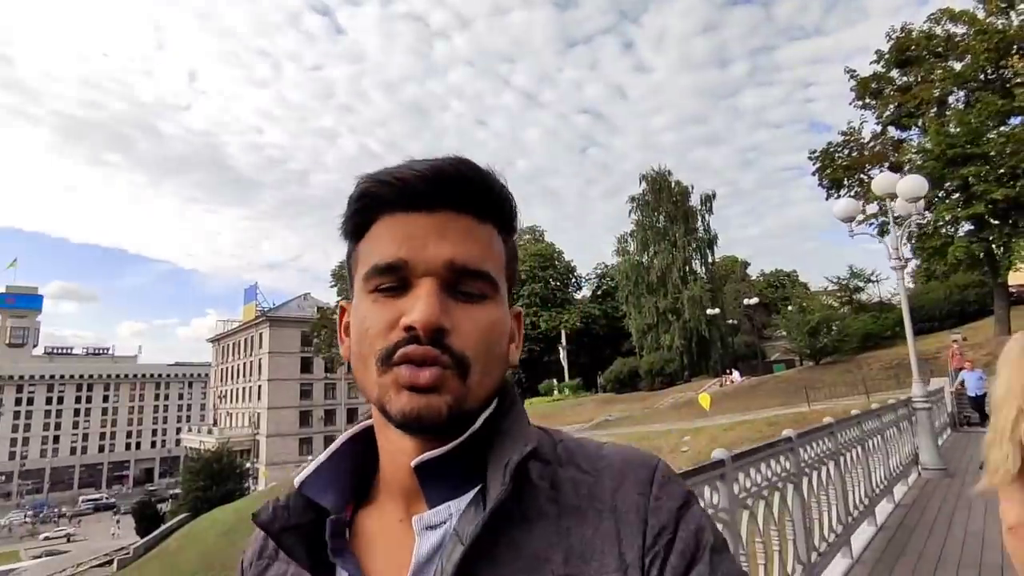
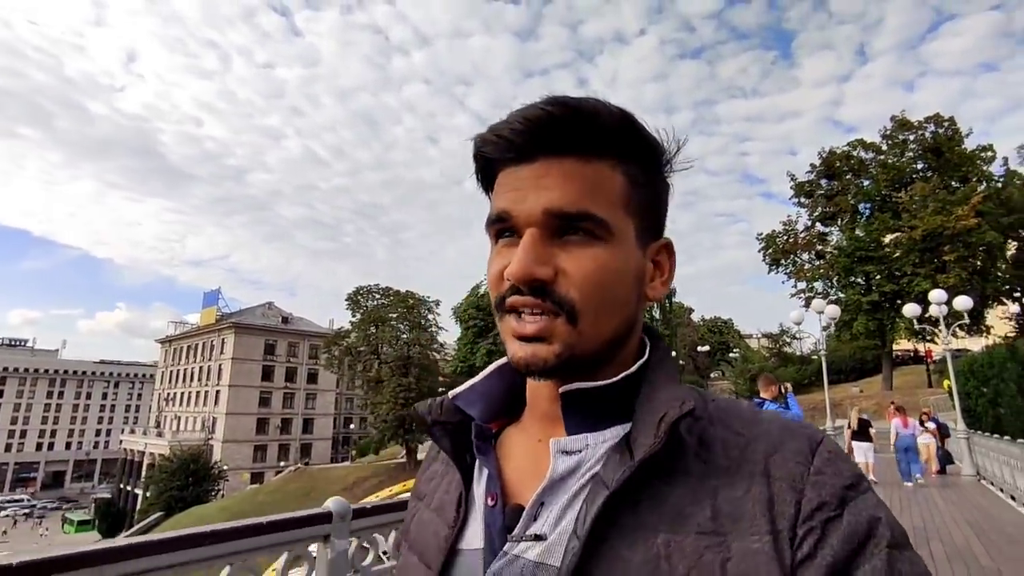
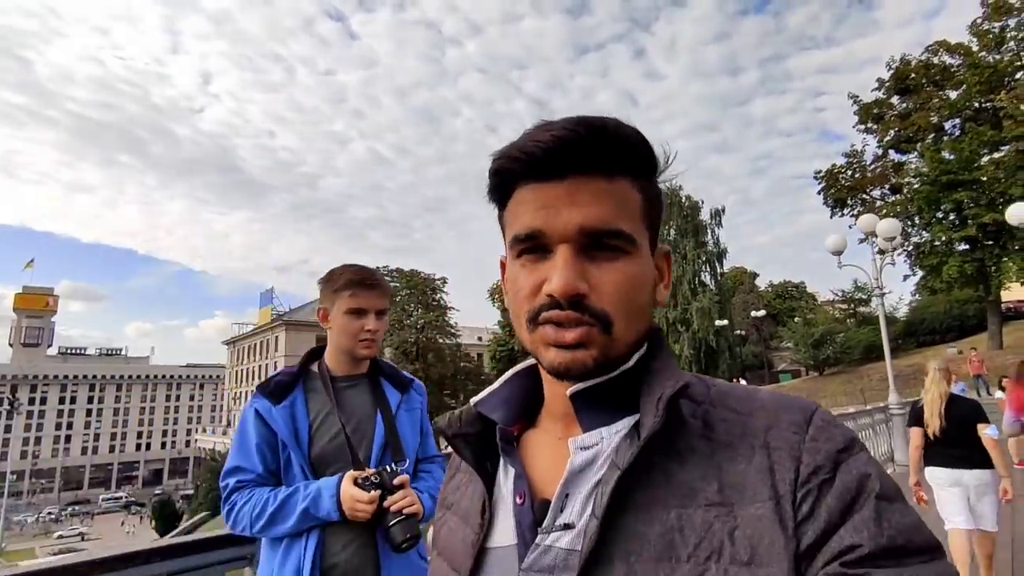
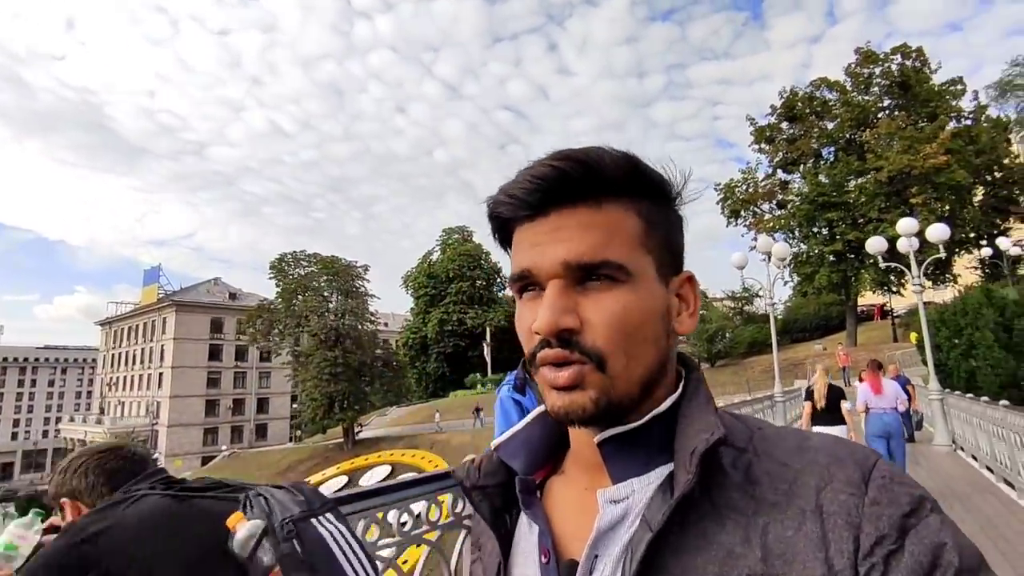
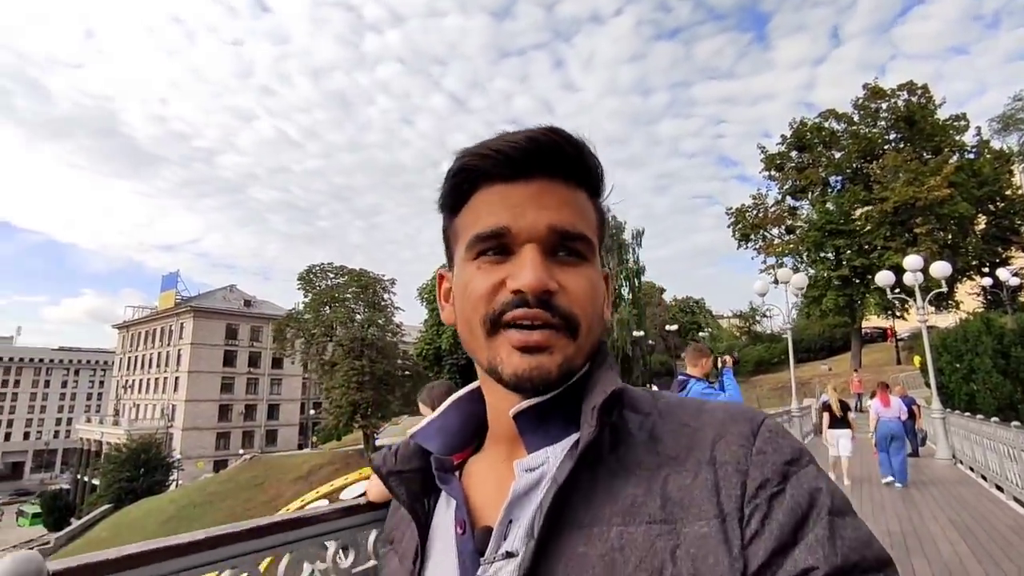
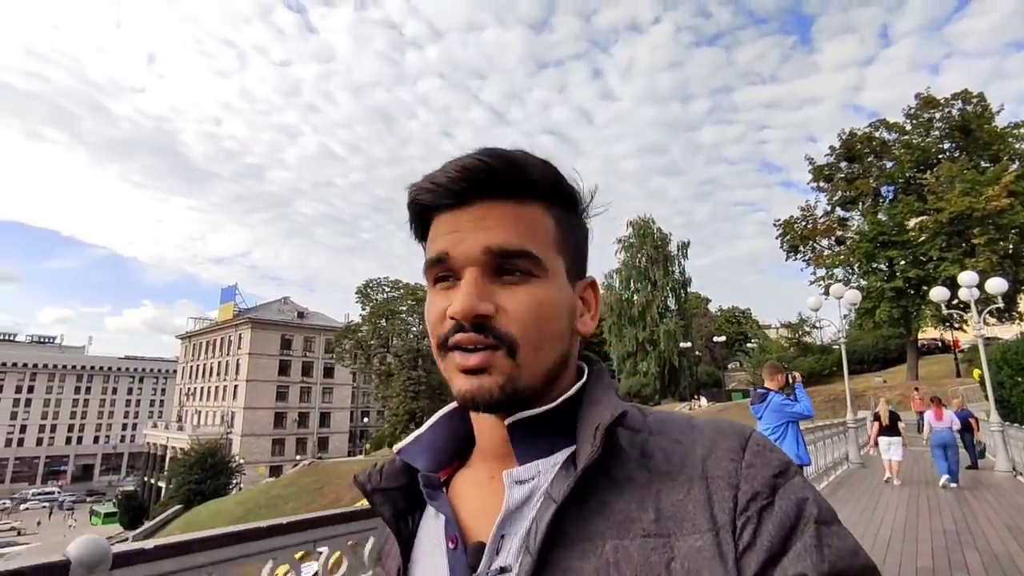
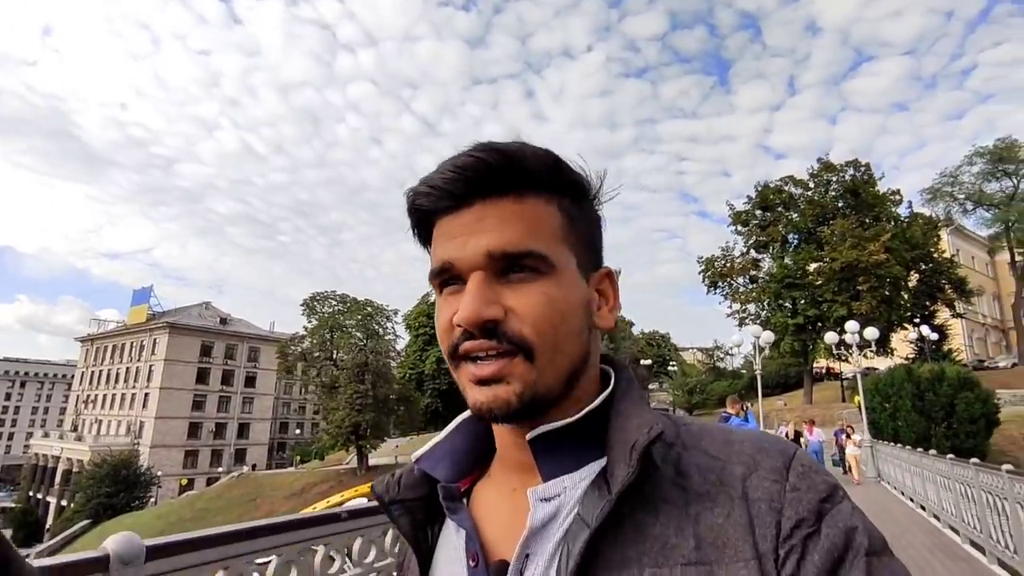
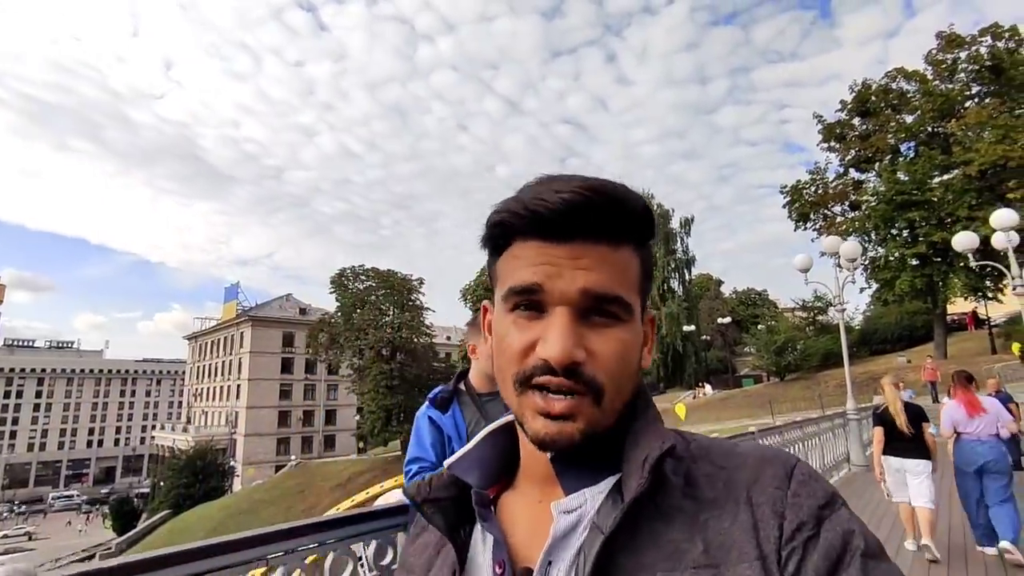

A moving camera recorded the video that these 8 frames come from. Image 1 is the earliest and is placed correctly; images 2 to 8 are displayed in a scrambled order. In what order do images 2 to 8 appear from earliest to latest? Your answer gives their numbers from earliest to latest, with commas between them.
3, 8, 4, 5, 6, 2, 7
